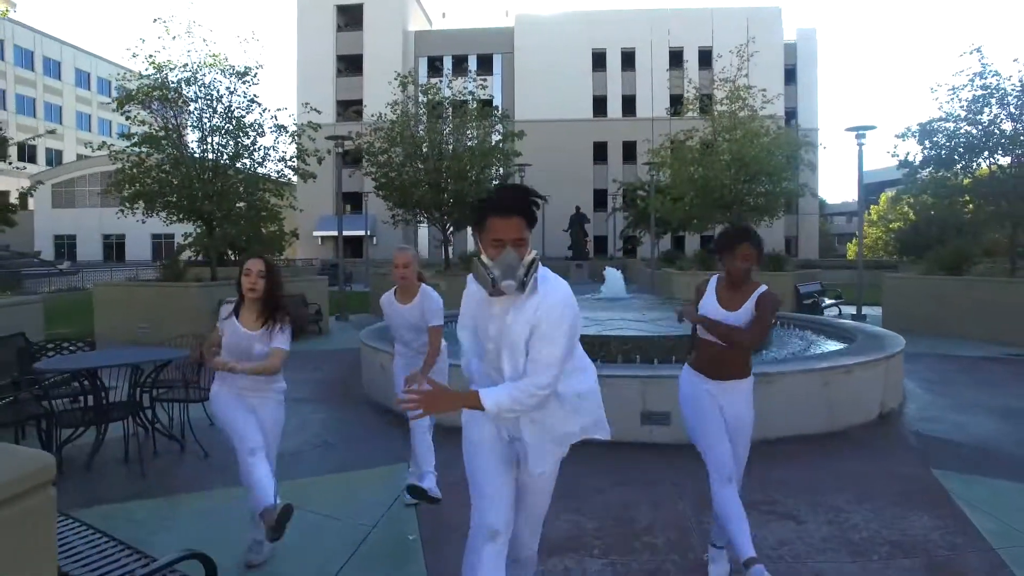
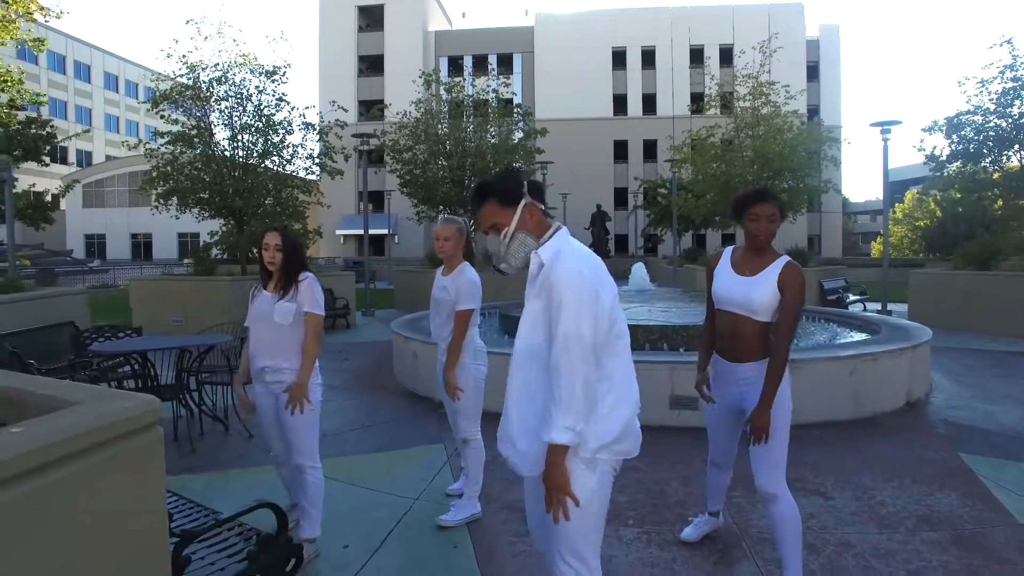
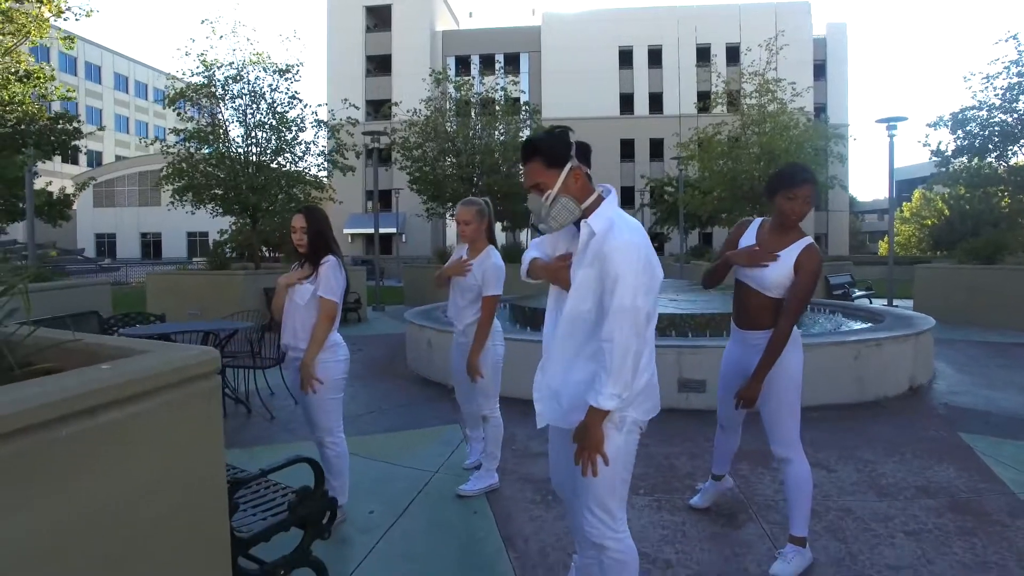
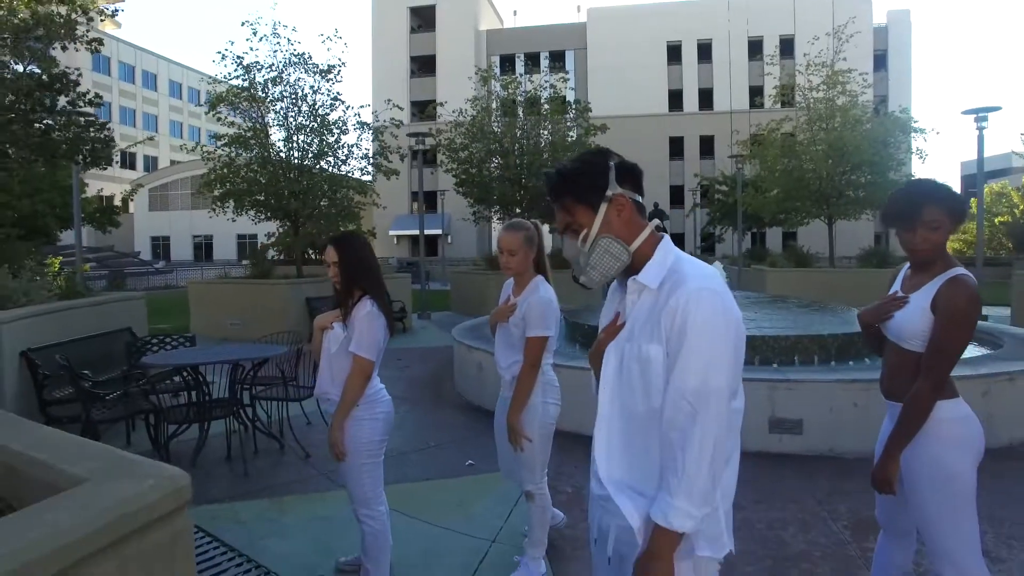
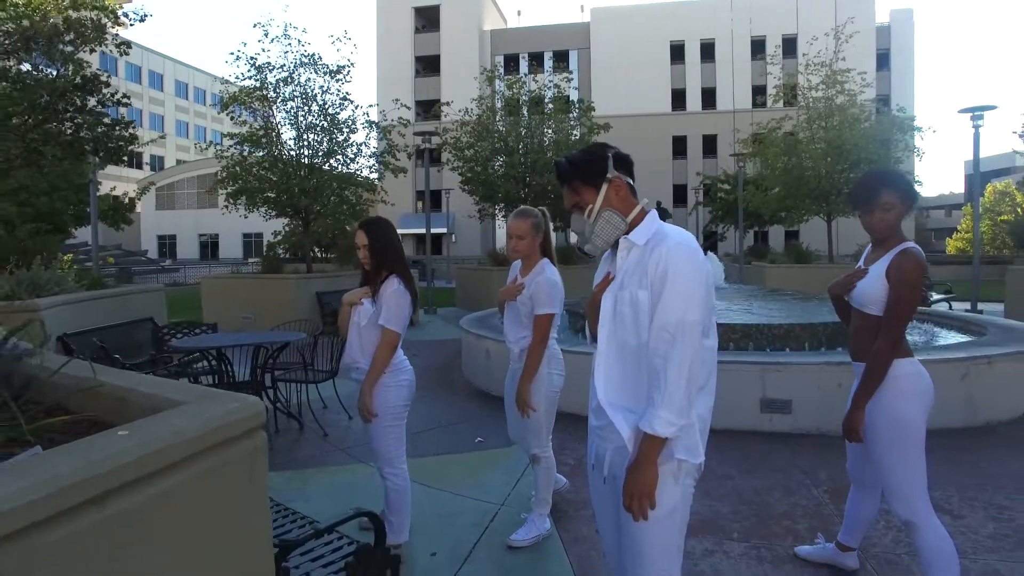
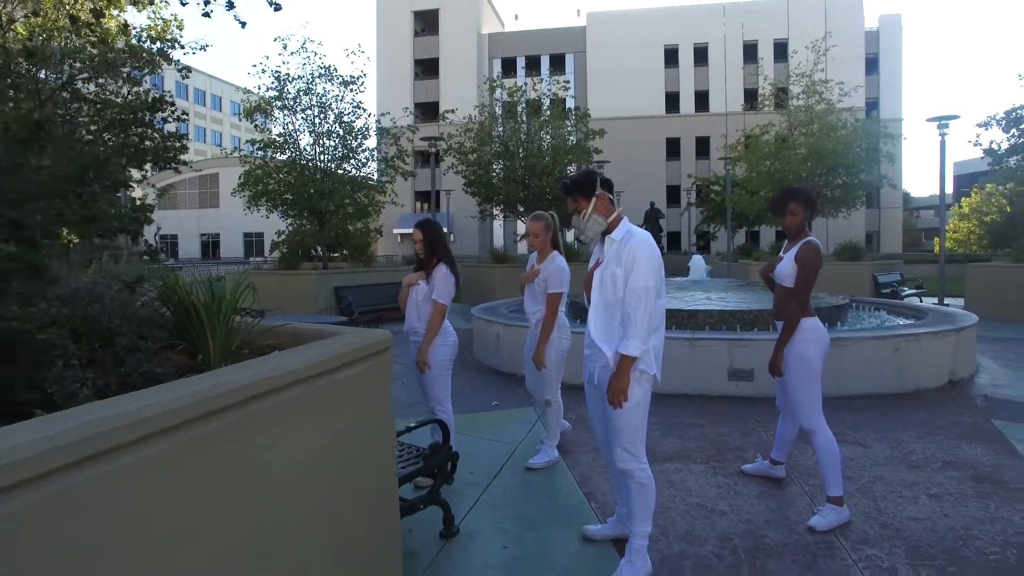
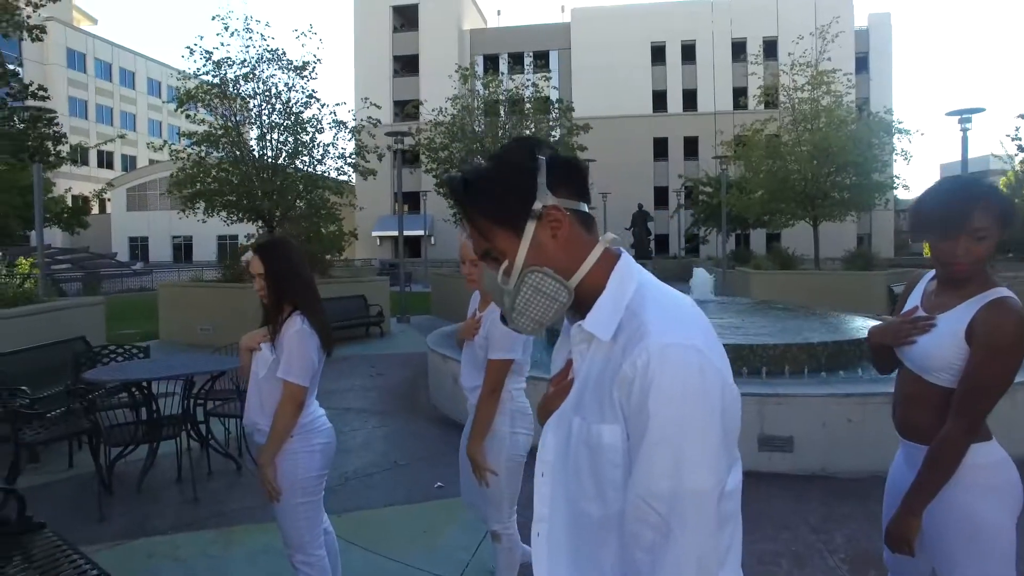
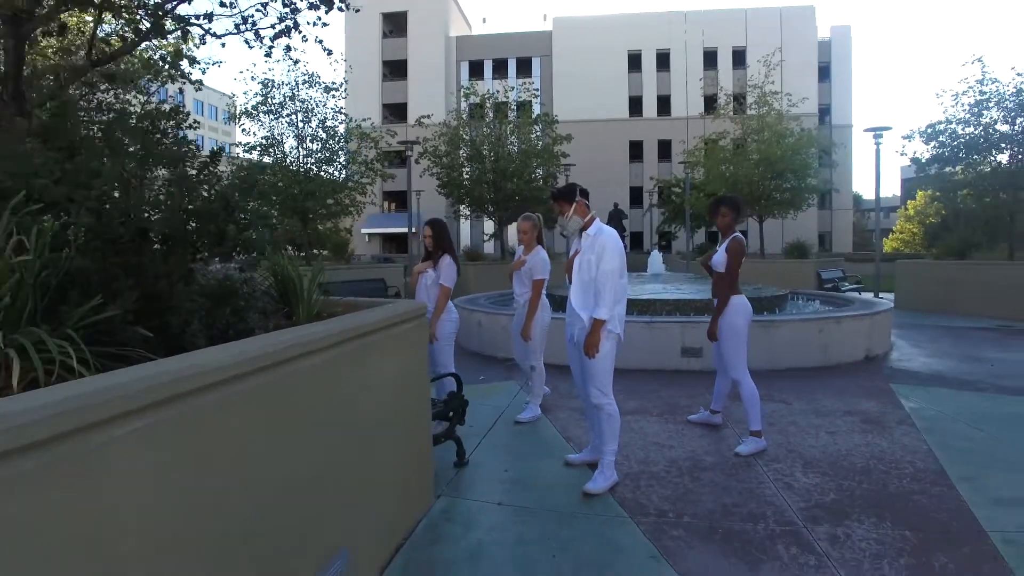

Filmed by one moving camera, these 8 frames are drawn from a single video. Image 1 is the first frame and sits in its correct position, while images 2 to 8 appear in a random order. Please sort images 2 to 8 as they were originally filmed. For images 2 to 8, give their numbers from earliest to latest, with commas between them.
2, 3, 7, 4, 5, 6, 8
